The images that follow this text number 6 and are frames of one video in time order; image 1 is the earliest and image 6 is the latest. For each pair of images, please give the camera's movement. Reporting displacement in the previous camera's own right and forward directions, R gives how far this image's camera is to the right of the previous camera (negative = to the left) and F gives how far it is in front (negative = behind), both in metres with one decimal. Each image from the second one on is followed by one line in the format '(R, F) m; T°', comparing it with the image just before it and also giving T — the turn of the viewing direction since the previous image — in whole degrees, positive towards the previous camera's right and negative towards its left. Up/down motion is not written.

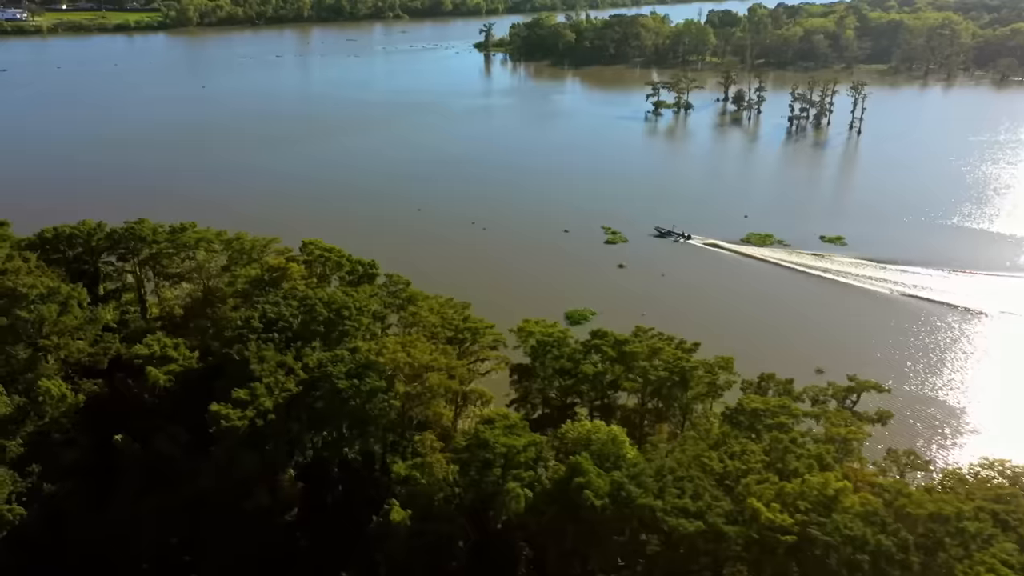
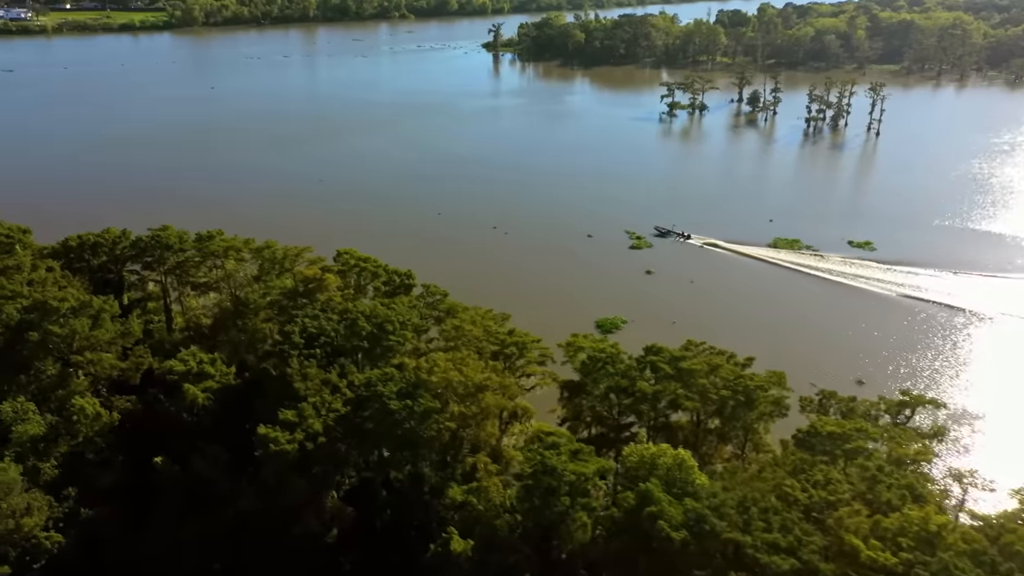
(-0.8, +0.5) m; 0°
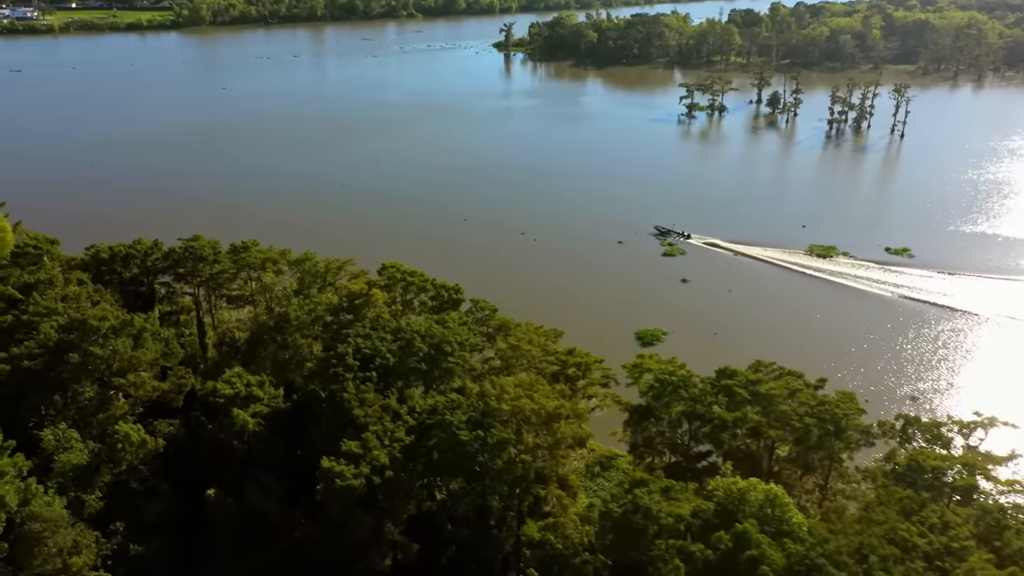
(-1.0, +0.6) m; 0°
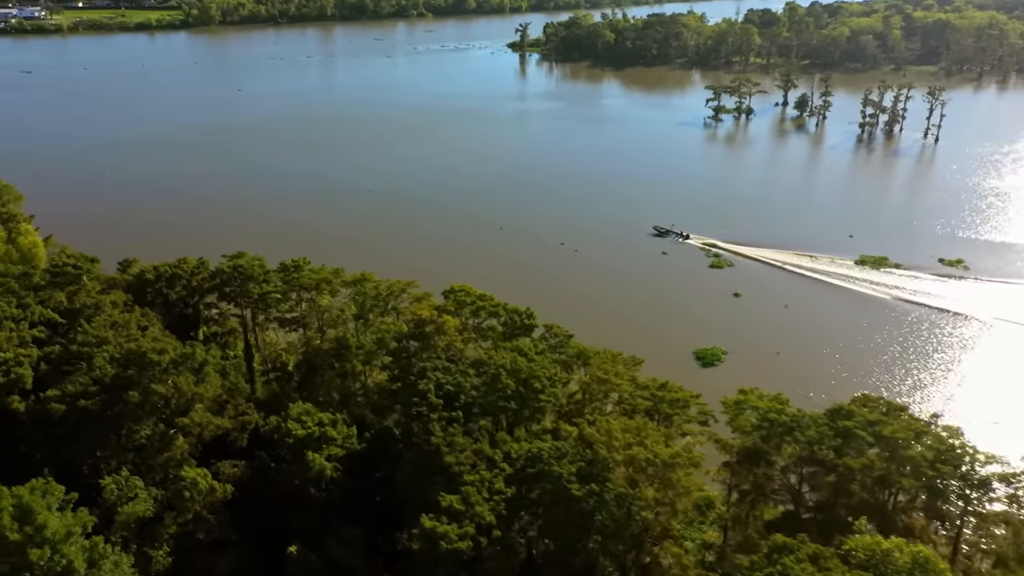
(-1.4, +0.9) m; 0°
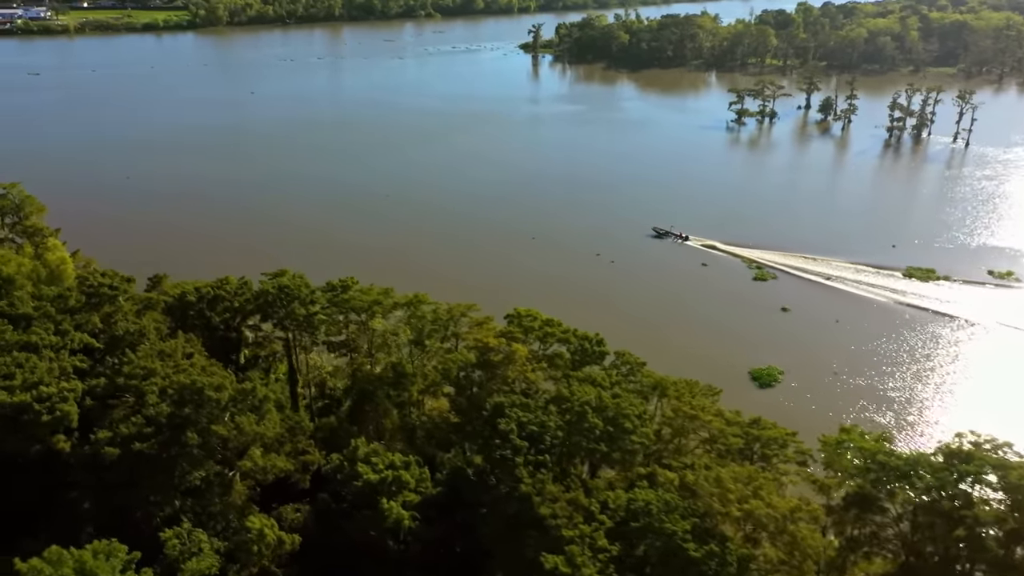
(-1.2, +0.8) m; 0°
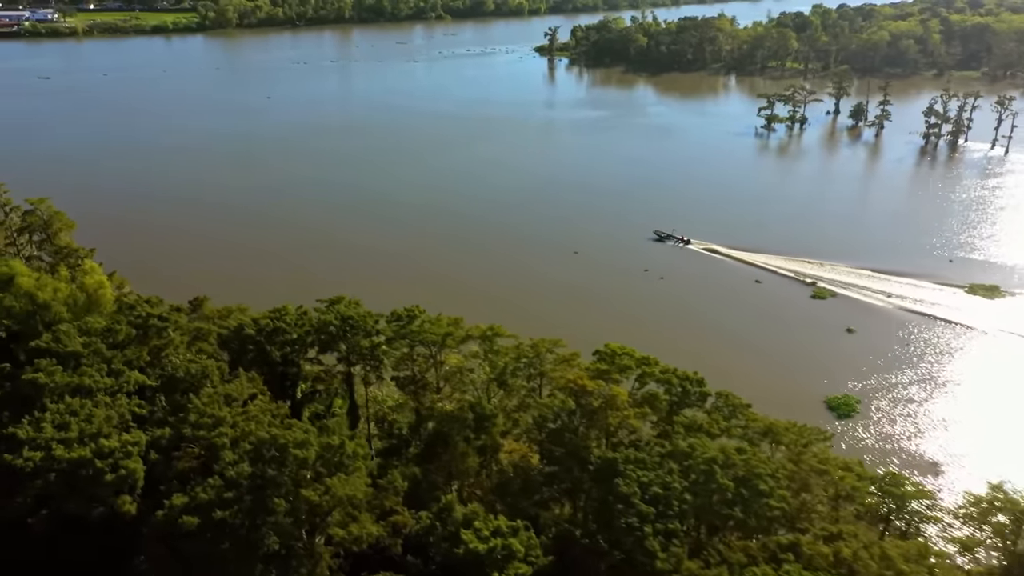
(-1.5, +1.0) m; 0°
